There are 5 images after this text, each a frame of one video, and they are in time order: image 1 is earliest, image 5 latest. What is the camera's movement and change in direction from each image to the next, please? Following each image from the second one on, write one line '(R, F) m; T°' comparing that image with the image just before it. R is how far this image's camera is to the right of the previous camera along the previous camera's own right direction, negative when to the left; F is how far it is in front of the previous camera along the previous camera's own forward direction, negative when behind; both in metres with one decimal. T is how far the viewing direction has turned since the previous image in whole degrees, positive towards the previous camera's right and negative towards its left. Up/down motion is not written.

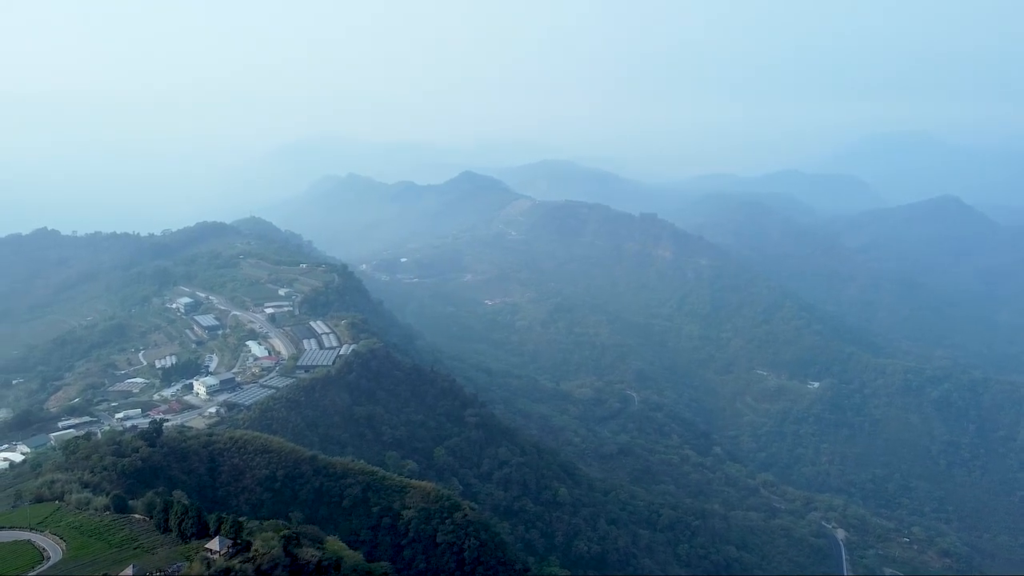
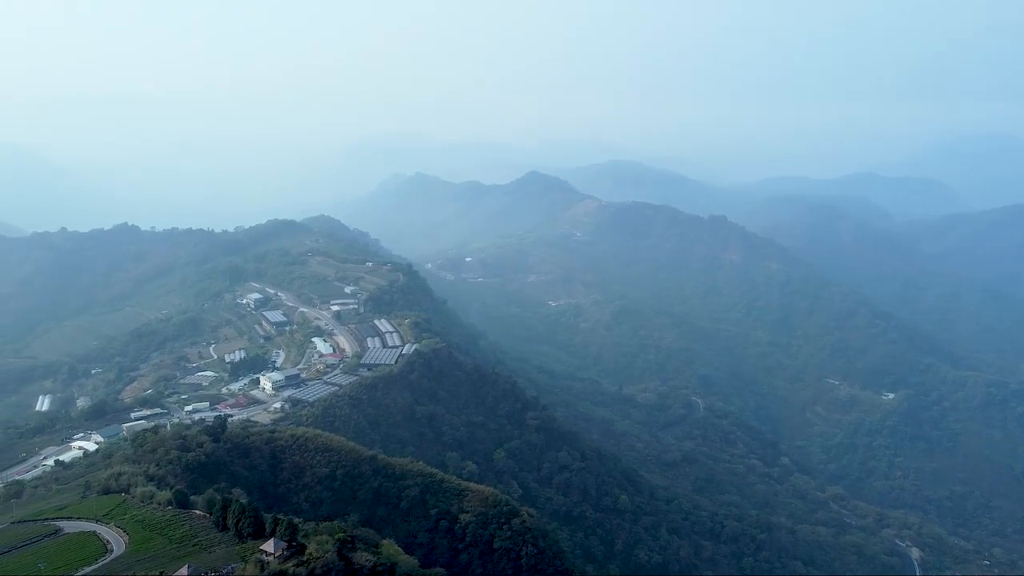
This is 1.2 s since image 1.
(-0.1, +1.4) m; -6°
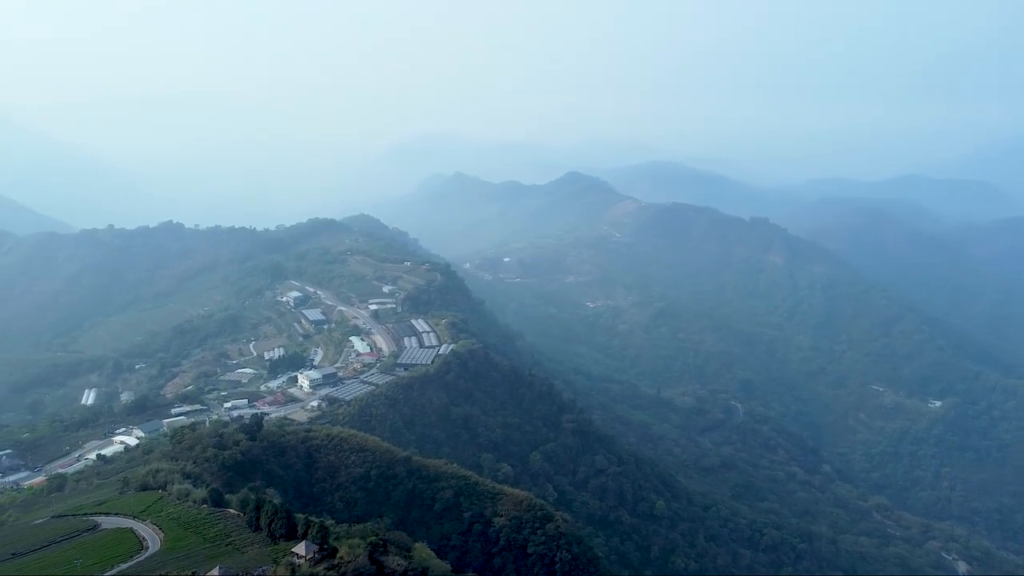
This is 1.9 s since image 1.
(0.0, +0.8) m; -4°
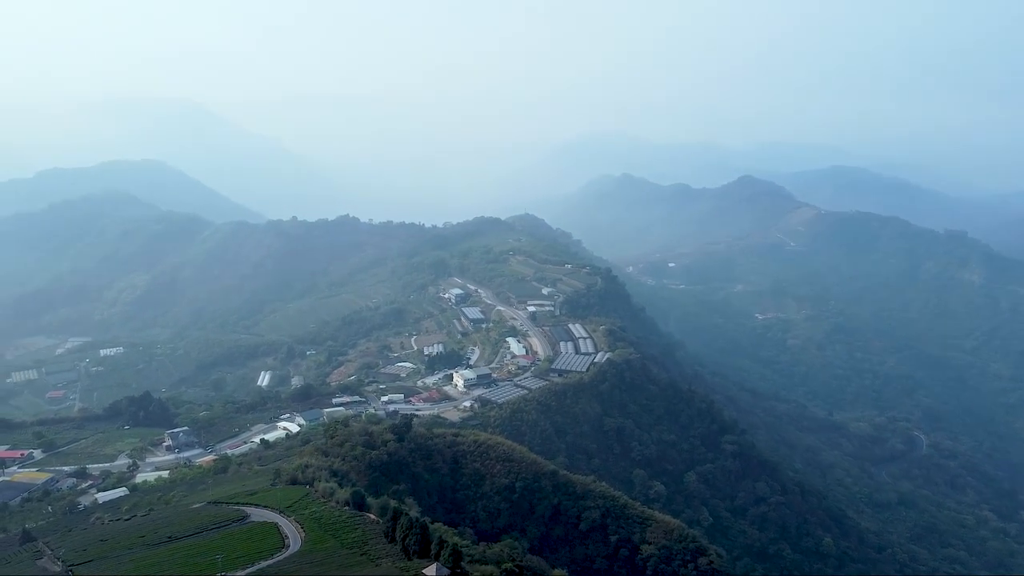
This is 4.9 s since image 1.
(-0.4, +3.0) m; -15°
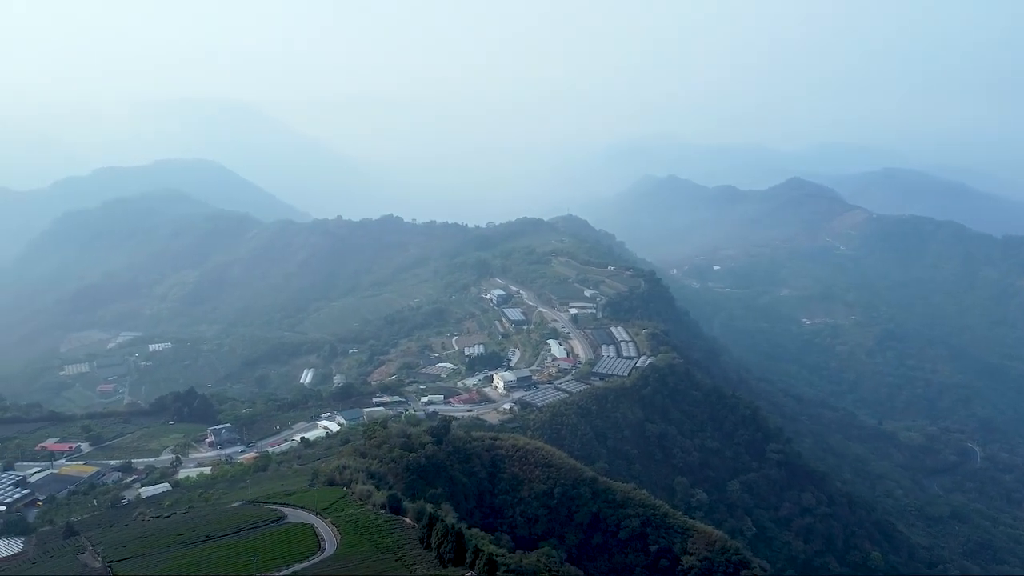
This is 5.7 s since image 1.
(0.0, +0.7) m; -4°
